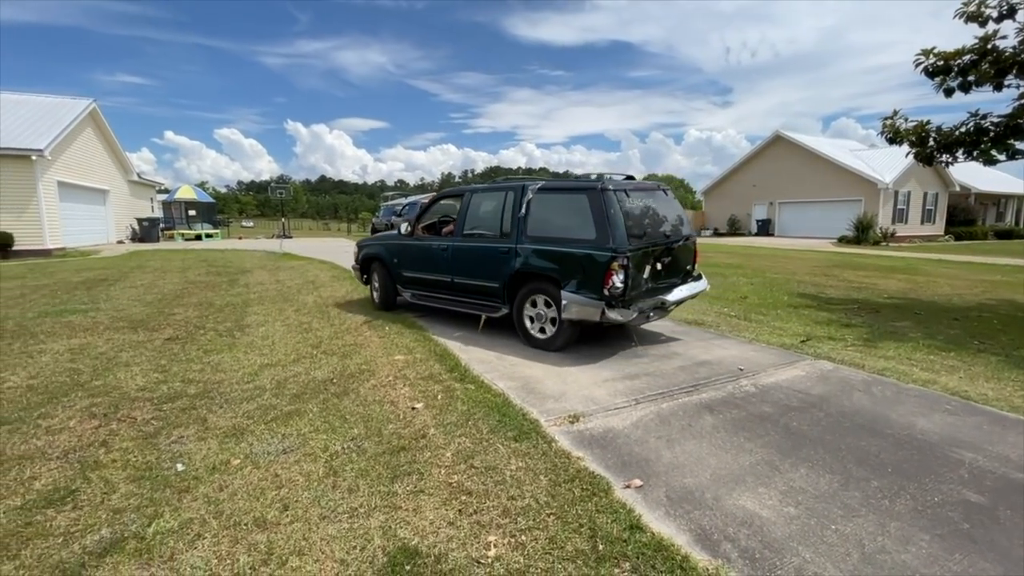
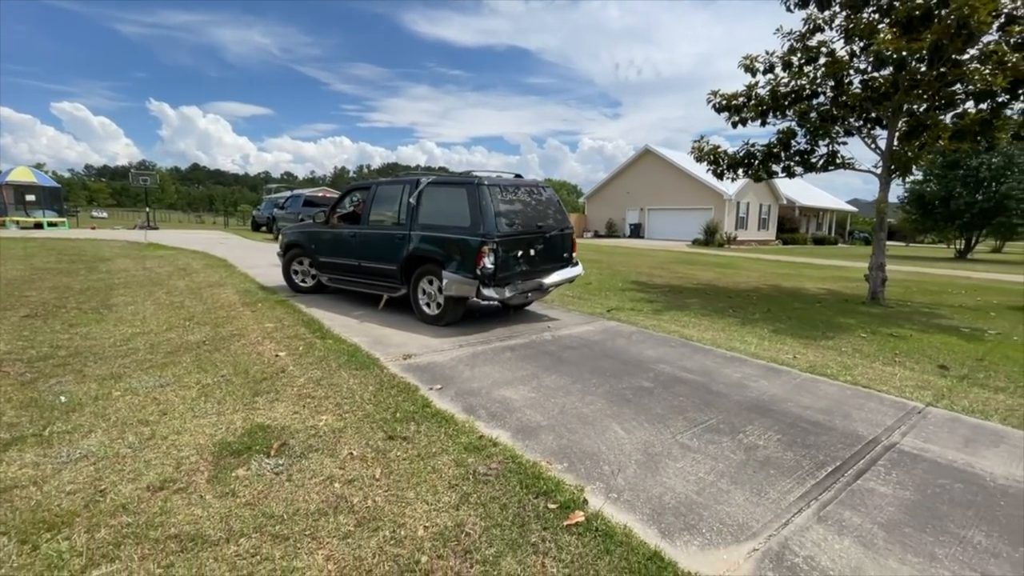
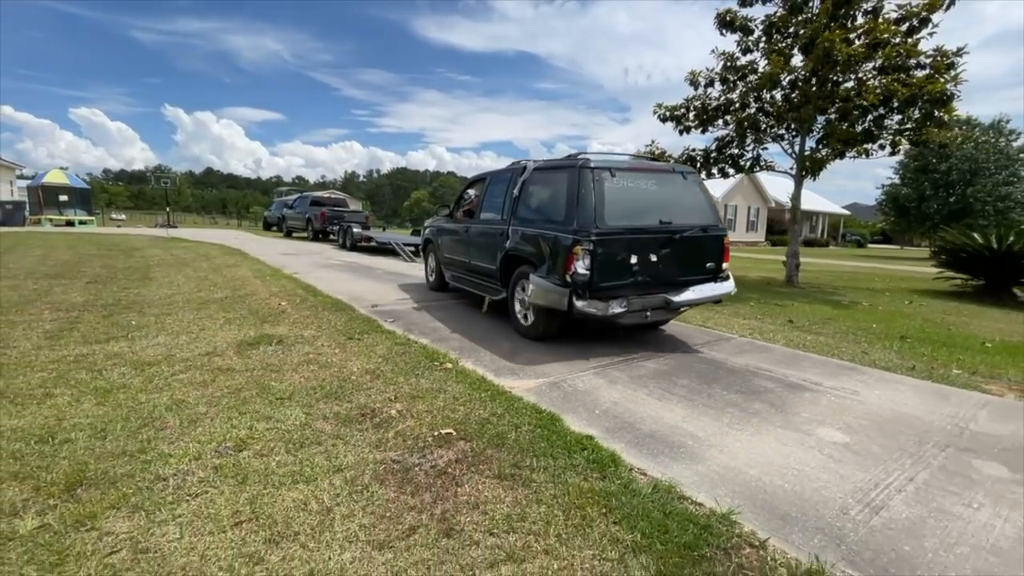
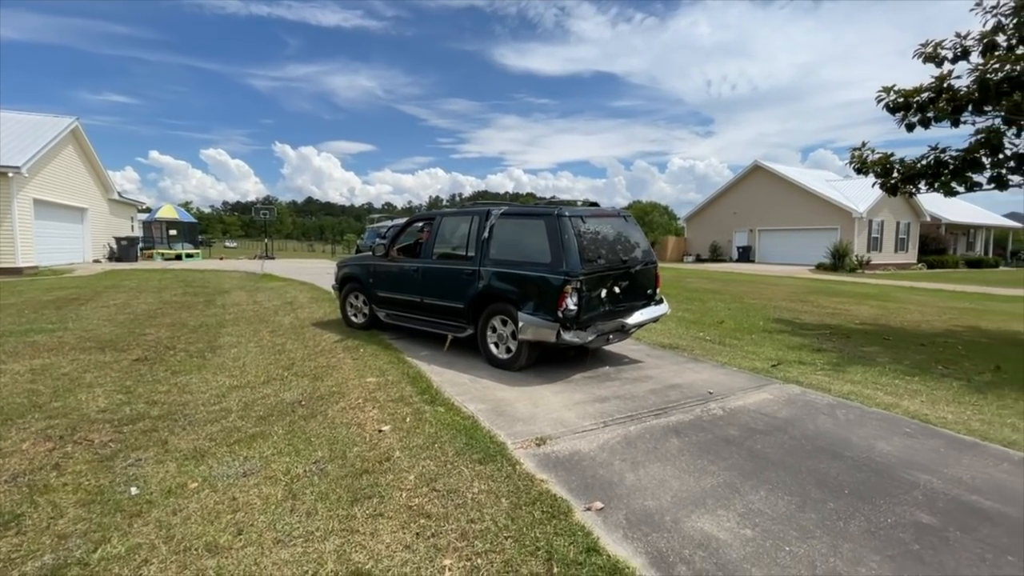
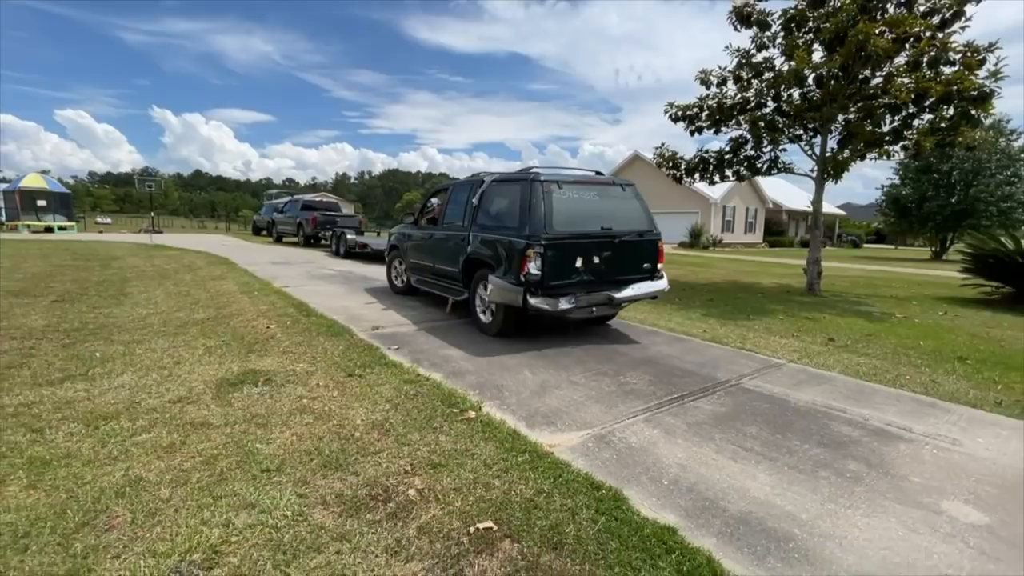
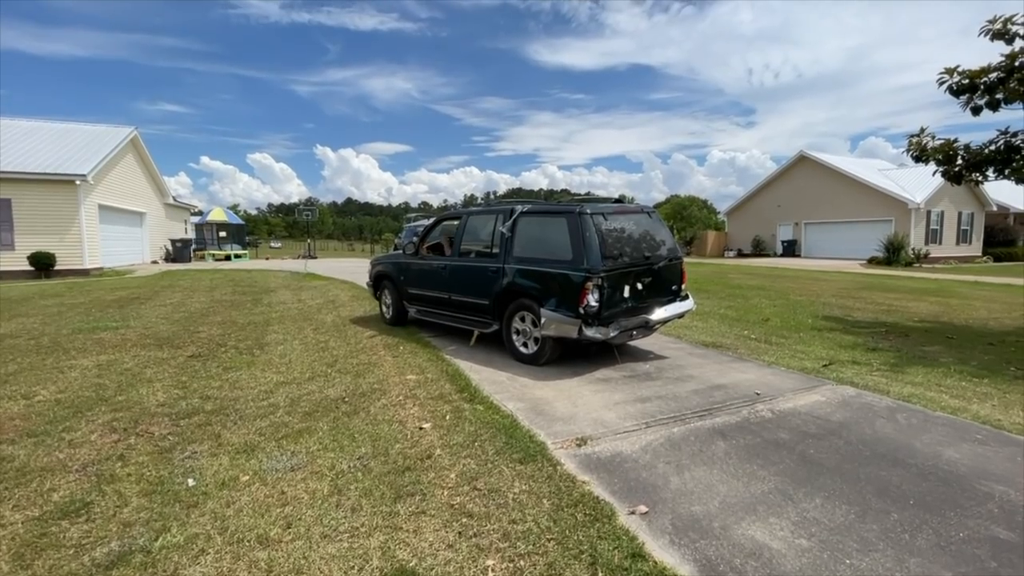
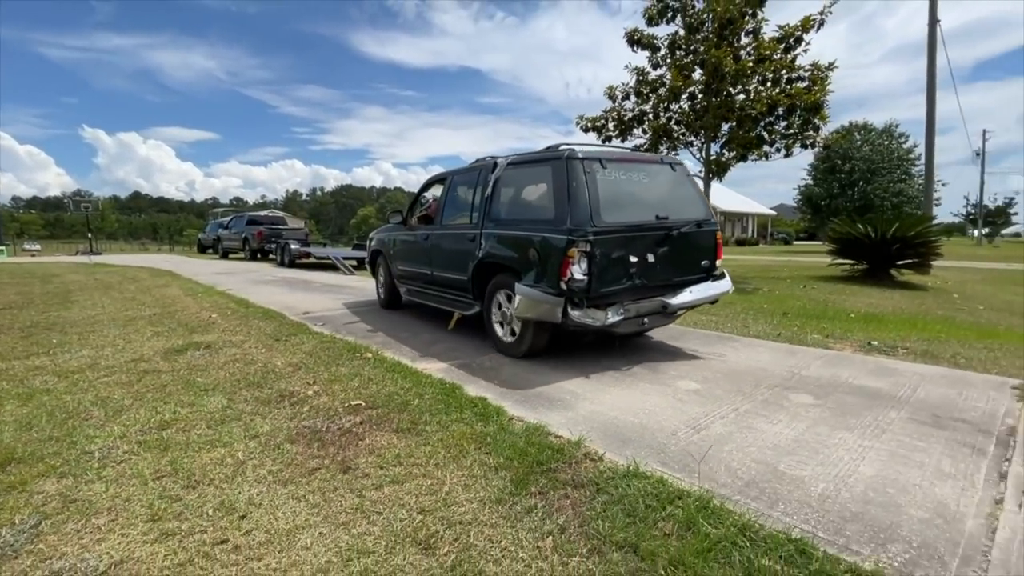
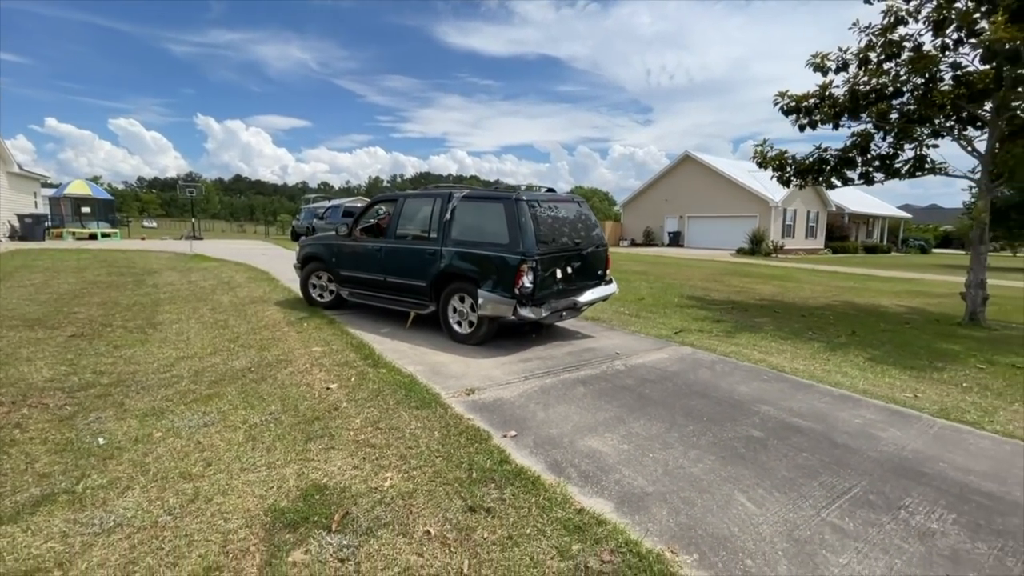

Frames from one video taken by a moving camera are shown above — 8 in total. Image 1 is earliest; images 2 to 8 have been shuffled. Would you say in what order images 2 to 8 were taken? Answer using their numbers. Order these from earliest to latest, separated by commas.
6, 4, 8, 2, 5, 3, 7
